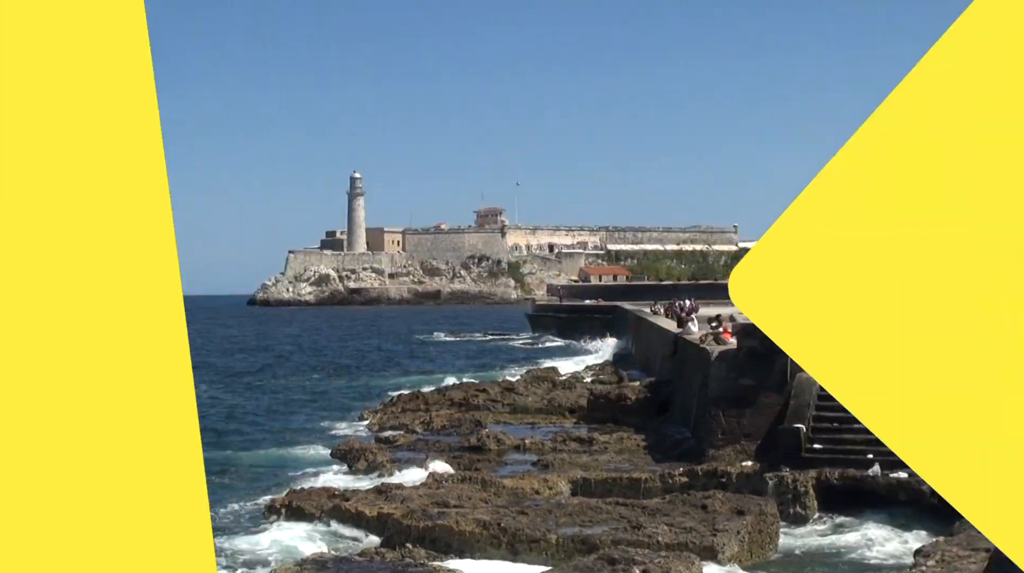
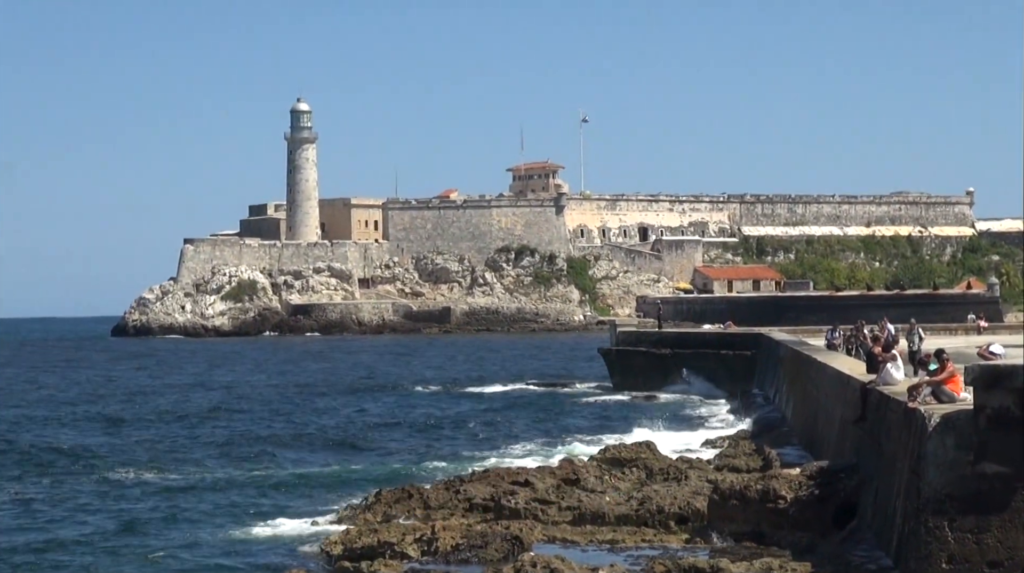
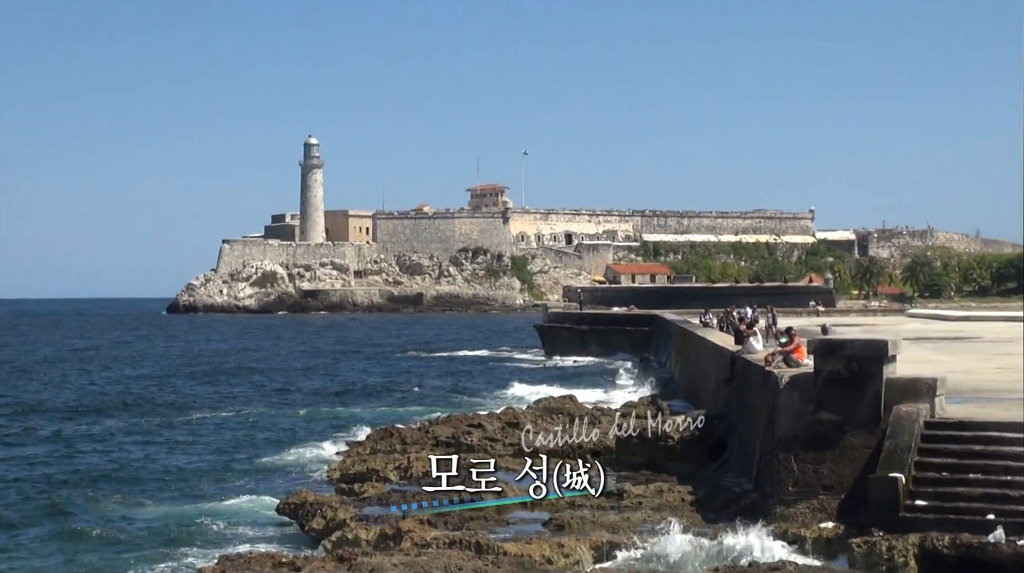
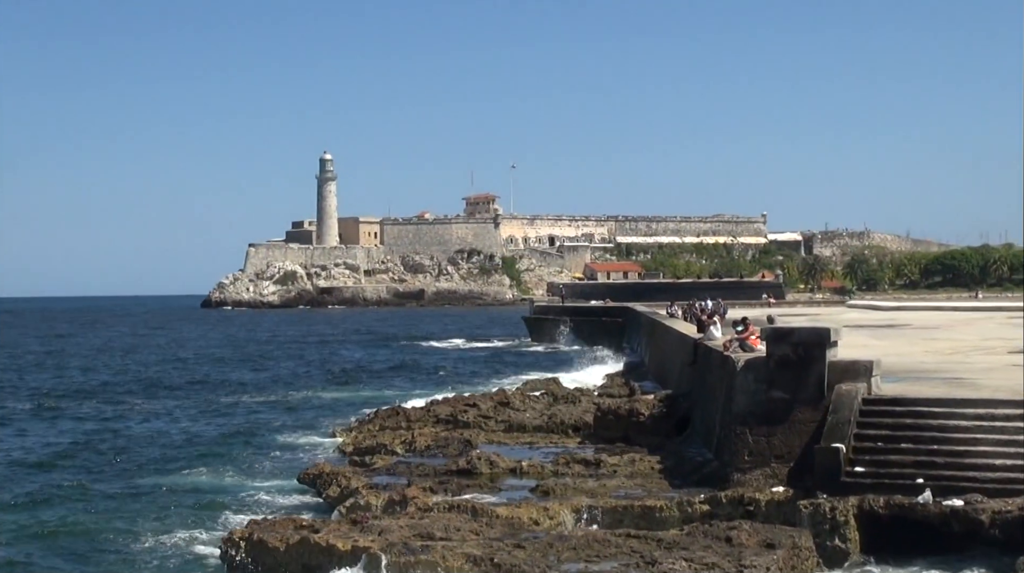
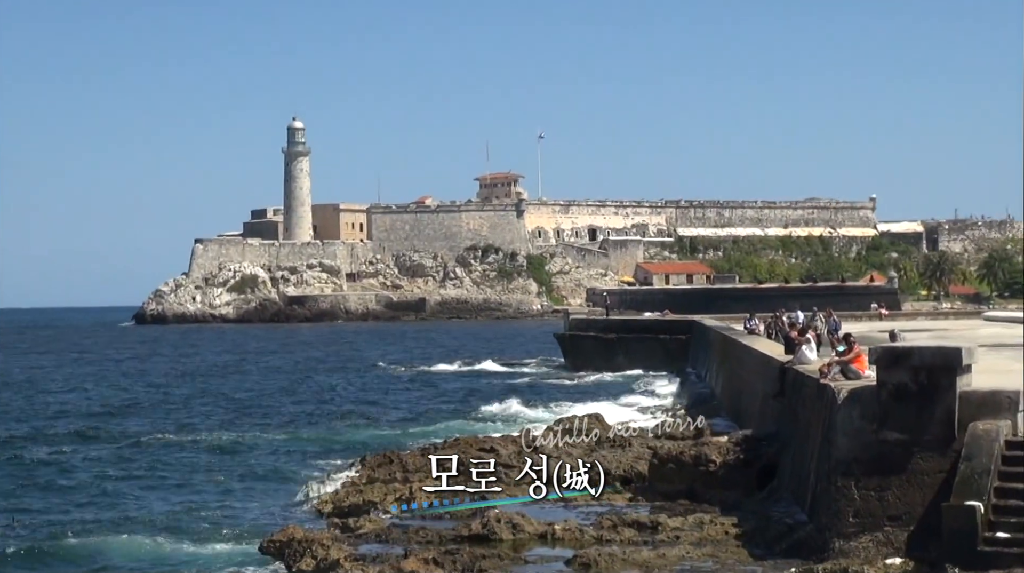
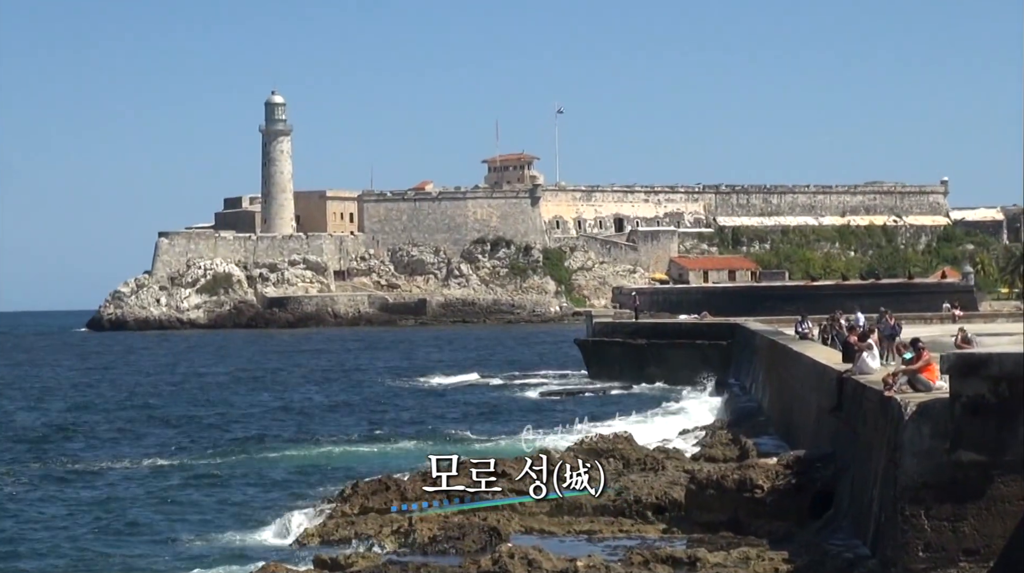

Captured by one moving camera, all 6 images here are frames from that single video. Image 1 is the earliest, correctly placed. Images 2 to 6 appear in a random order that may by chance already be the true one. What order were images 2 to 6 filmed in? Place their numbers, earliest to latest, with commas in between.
4, 3, 5, 6, 2
